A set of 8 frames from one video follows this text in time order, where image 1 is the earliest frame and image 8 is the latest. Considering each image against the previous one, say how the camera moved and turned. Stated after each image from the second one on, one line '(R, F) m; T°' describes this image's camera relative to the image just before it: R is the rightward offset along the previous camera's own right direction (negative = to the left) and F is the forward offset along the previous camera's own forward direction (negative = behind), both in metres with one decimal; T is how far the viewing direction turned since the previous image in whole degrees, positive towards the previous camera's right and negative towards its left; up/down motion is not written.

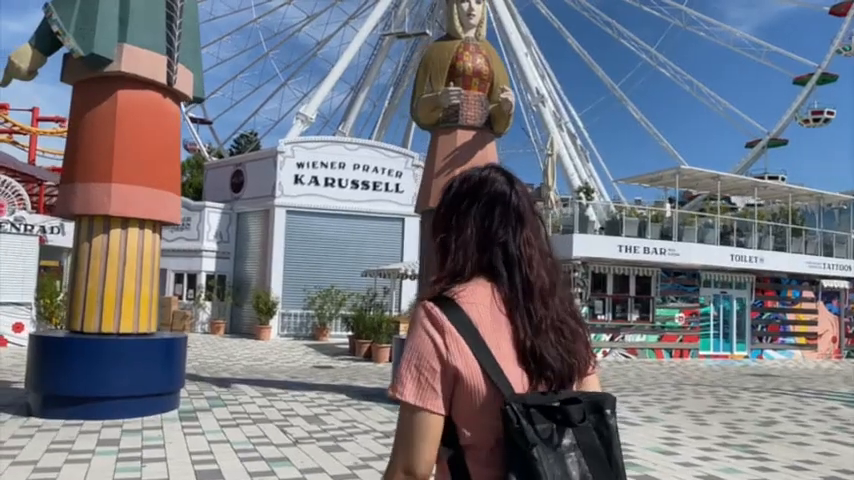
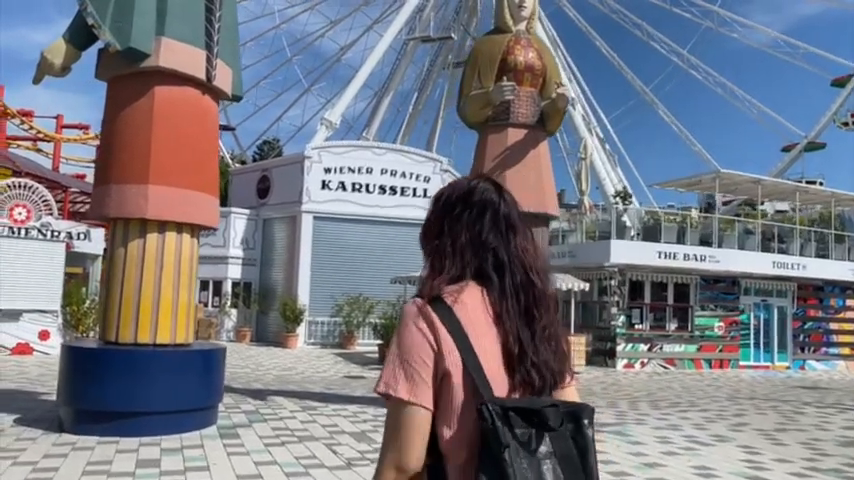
(-0.4, +0.5) m; -1°
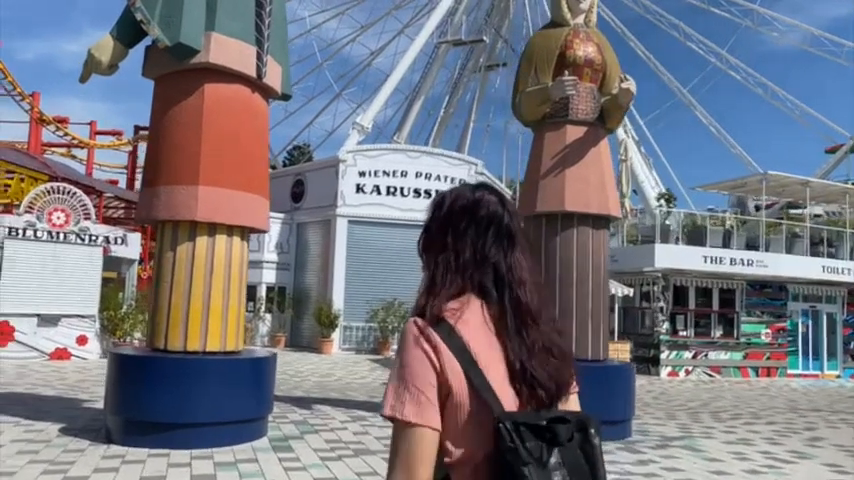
(-0.4, +0.4) m; -2°
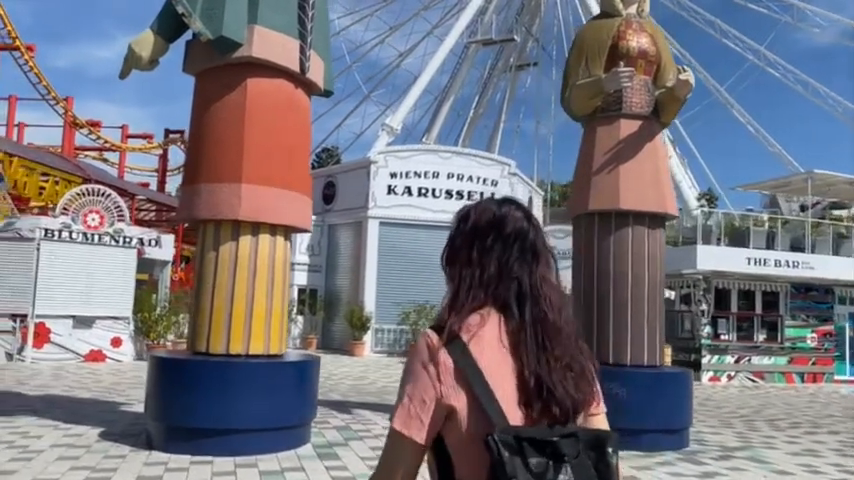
(-0.3, +0.3) m; -2°
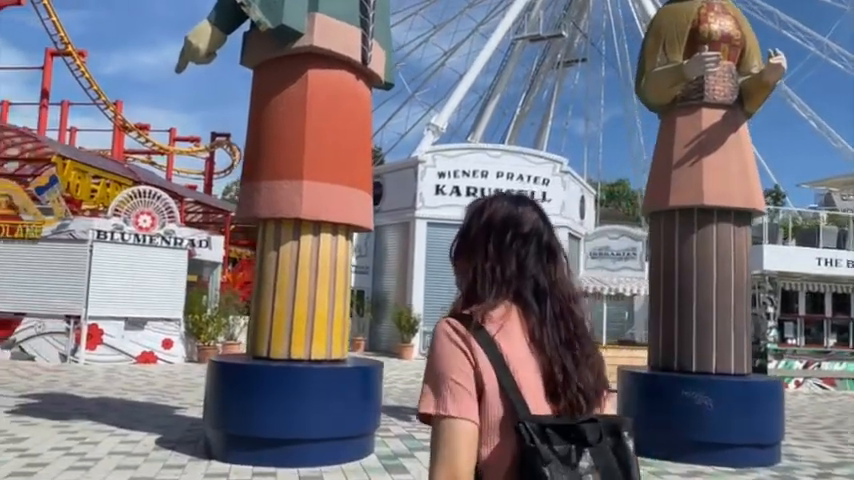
(-0.3, +0.4) m; -3°
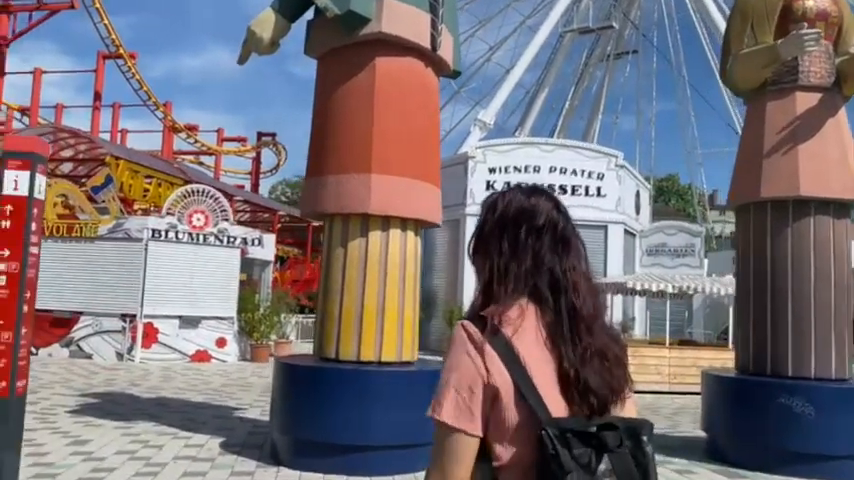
(-0.3, +0.4) m; -3°
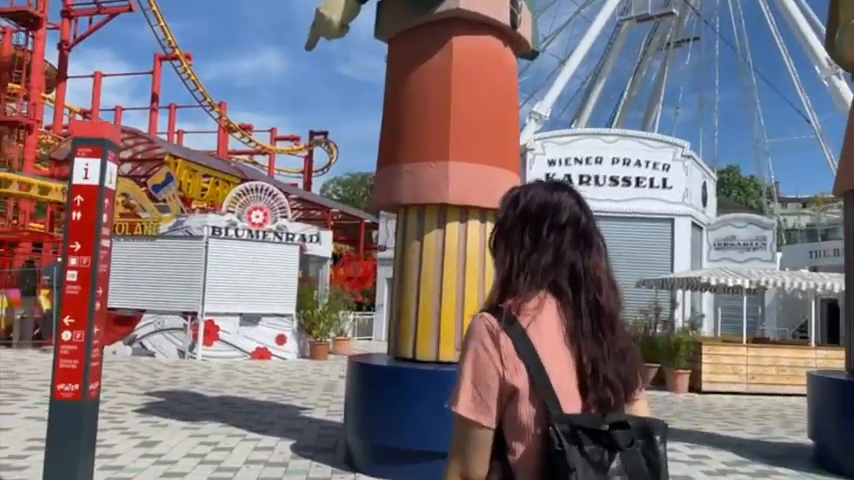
(-0.3, +0.4) m; -4°
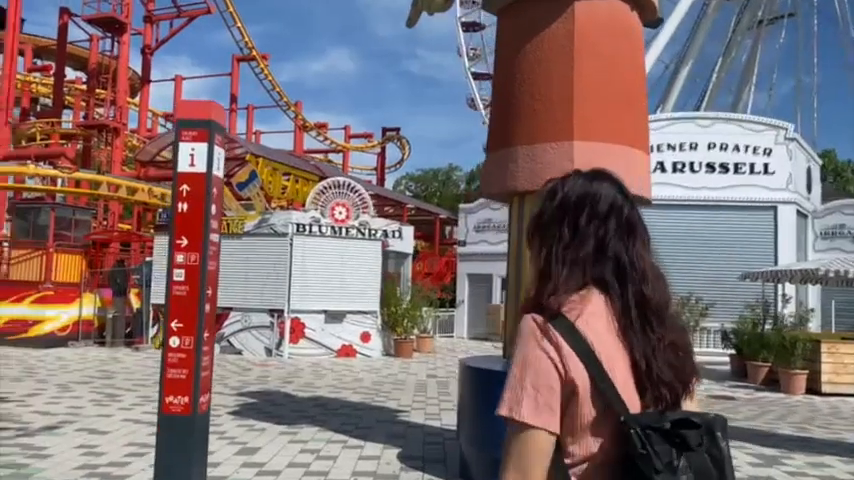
(-0.4, +0.6) m; -6°
